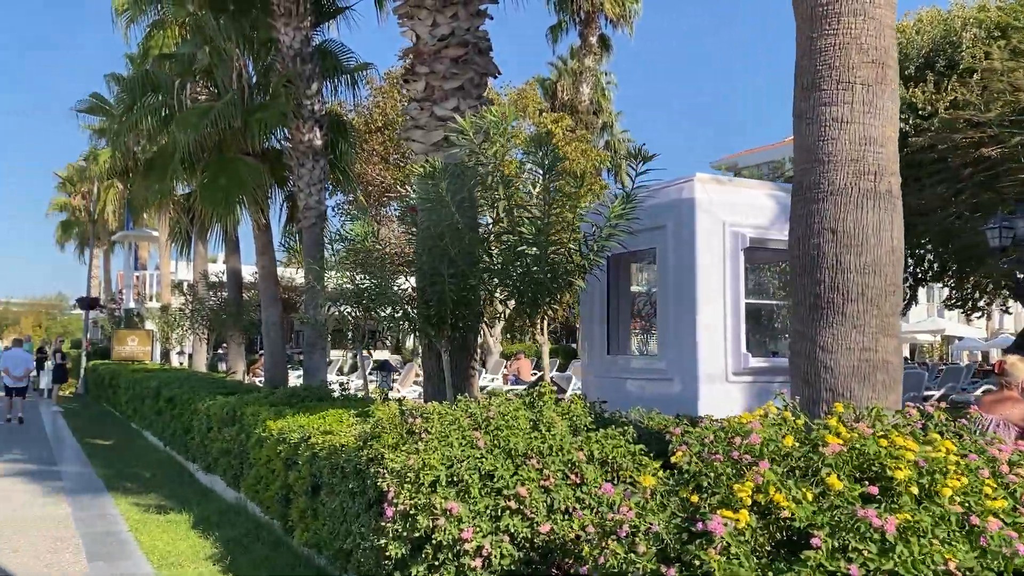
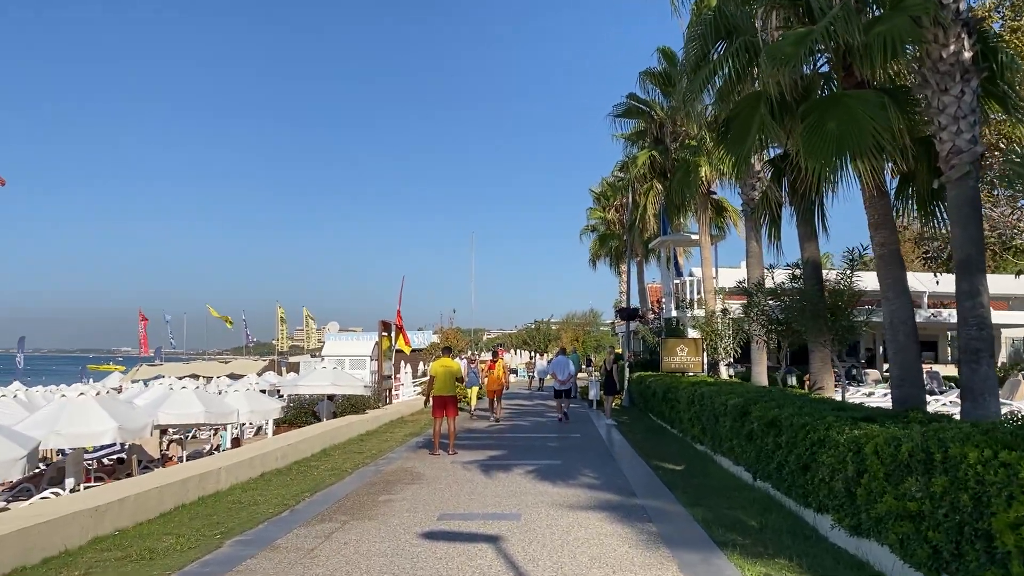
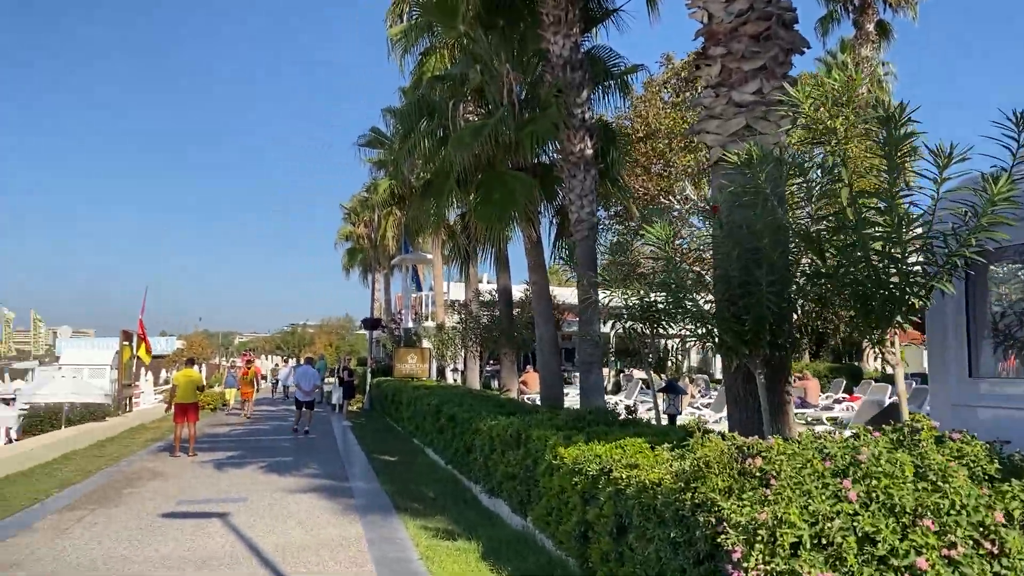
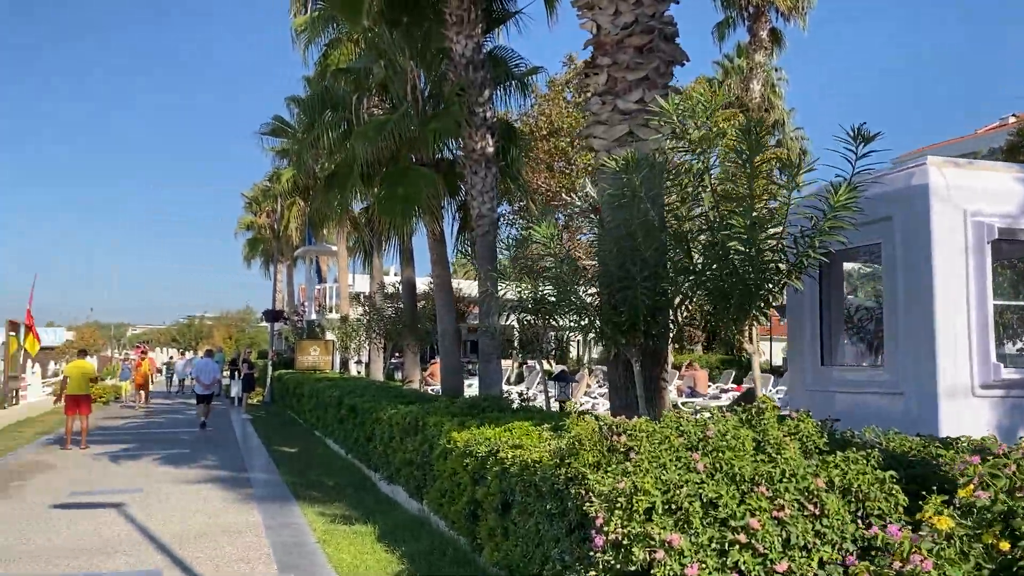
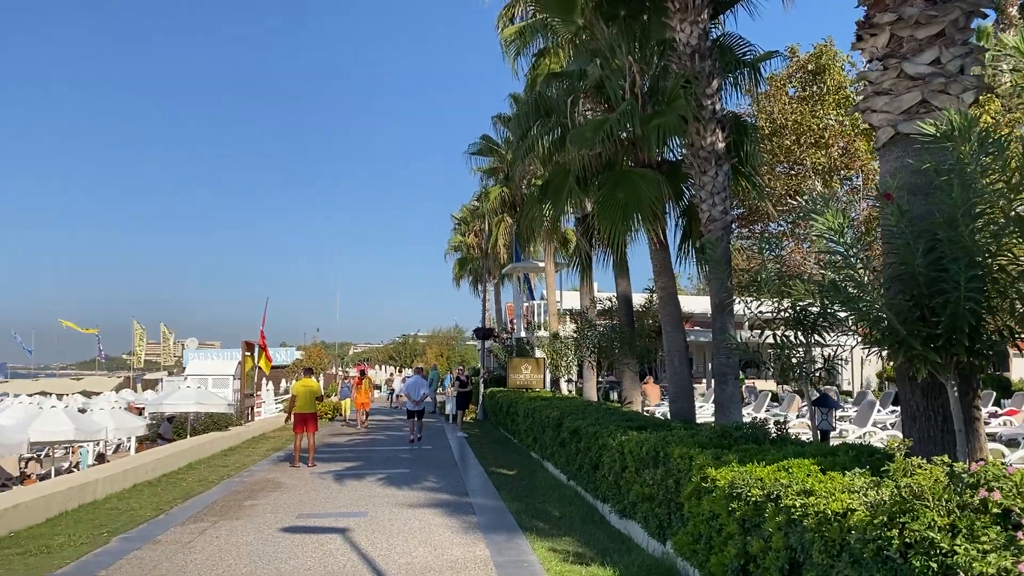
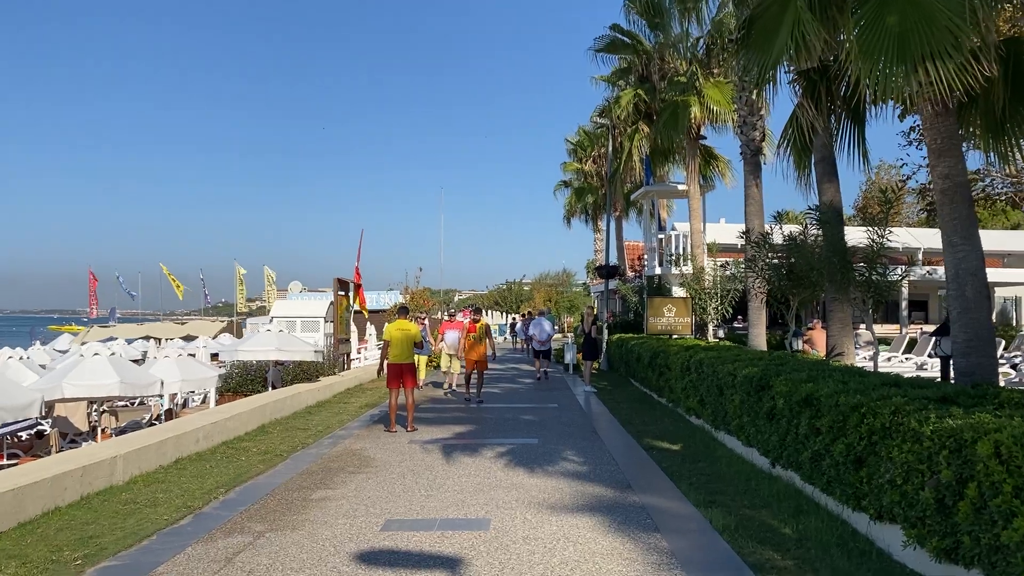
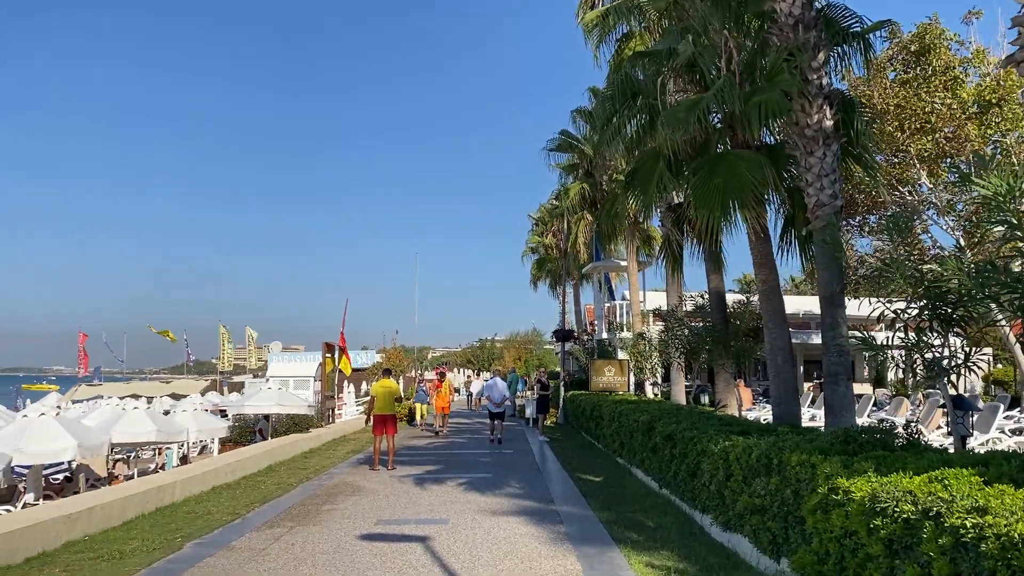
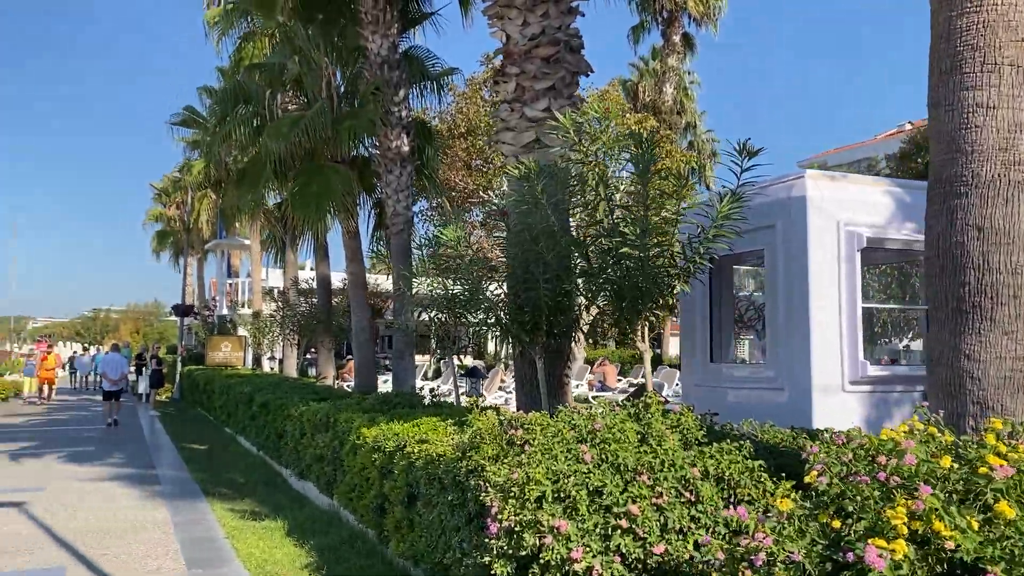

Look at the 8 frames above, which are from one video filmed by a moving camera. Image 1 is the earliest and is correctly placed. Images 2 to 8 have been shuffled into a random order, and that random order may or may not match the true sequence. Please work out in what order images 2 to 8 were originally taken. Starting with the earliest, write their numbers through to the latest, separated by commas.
8, 4, 3, 5, 7, 2, 6
